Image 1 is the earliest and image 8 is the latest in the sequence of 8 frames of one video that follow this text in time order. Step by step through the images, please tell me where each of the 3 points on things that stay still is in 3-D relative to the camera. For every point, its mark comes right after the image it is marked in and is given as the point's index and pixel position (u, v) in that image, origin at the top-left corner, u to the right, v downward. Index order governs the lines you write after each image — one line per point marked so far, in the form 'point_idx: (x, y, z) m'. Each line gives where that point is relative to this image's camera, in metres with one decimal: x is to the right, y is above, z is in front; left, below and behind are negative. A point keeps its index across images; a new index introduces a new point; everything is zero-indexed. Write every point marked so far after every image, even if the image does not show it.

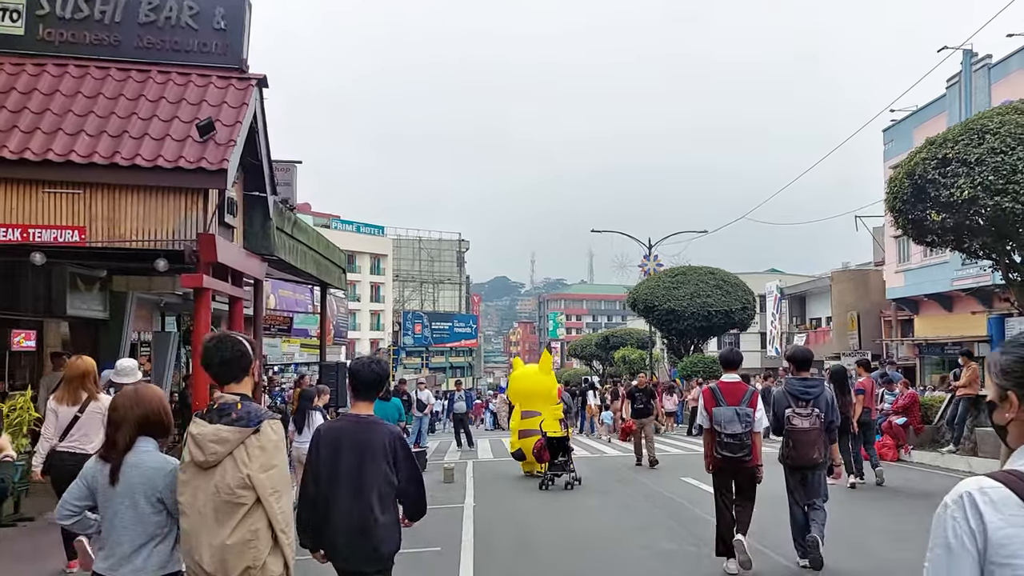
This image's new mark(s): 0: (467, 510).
0: (-0.6, -3.0, +11.7) m
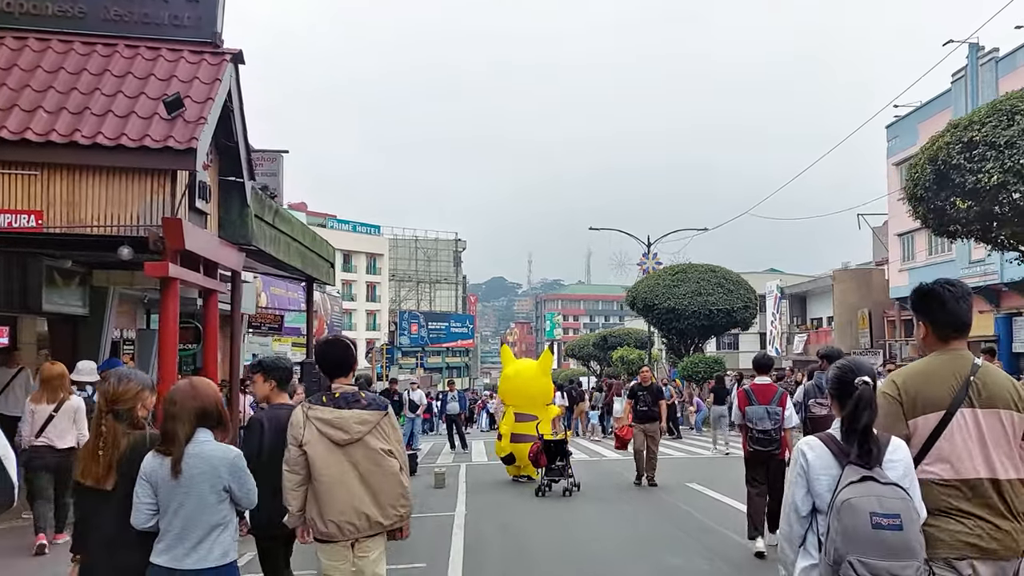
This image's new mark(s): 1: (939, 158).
0: (-0.7, -2.9, +10.9) m
1: (+7.8, +2.4, +15.7) m
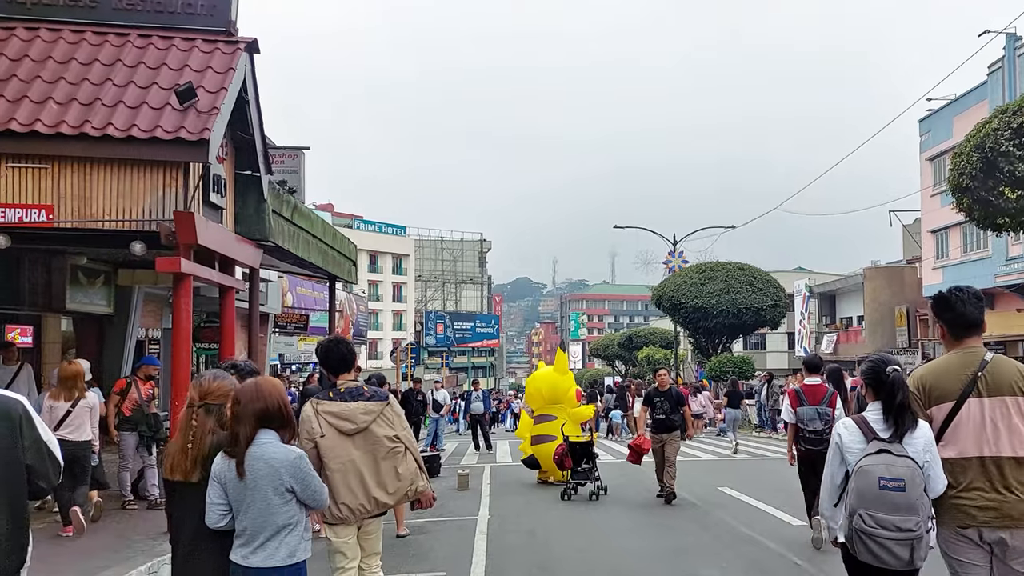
0: (-0.4, -2.9, +10.6) m
1: (+8.2, +2.4, +15.1) m
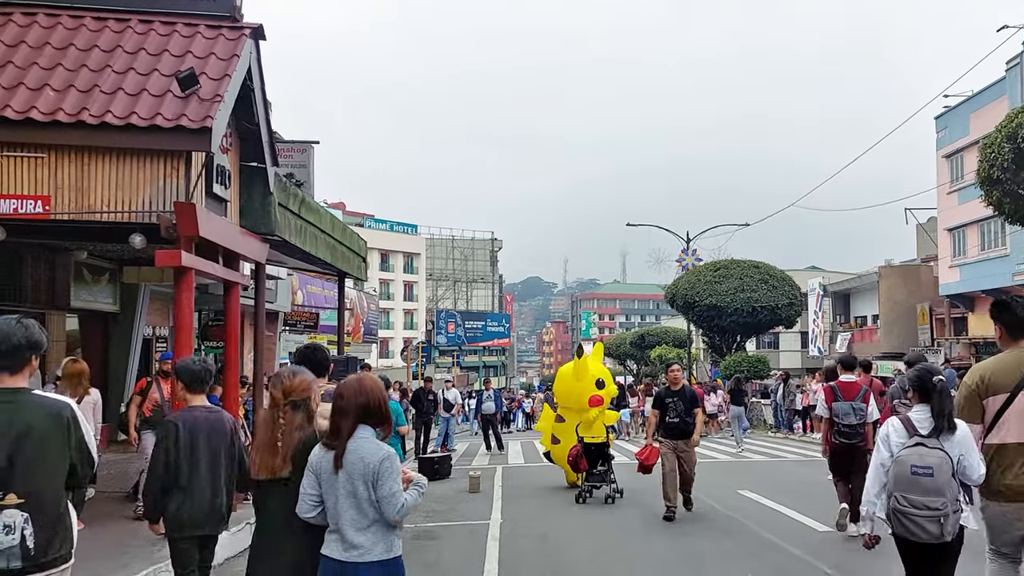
0: (-0.2, -2.8, +10.2) m
1: (+8.4, +2.5, +14.6) m
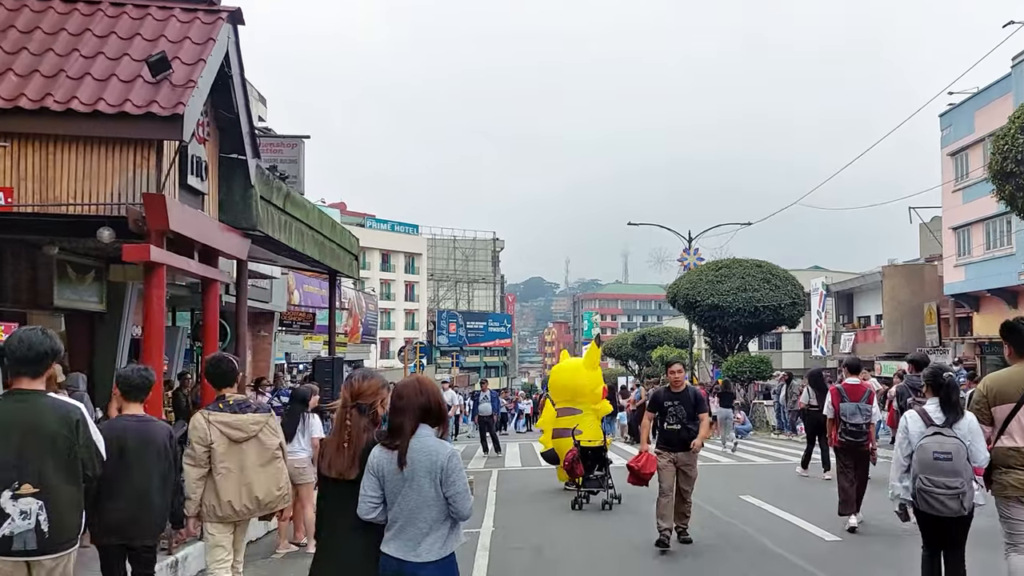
0: (-0.3, -2.8, +9.7) m
1: (+8.3, +2.5, +14.2) m
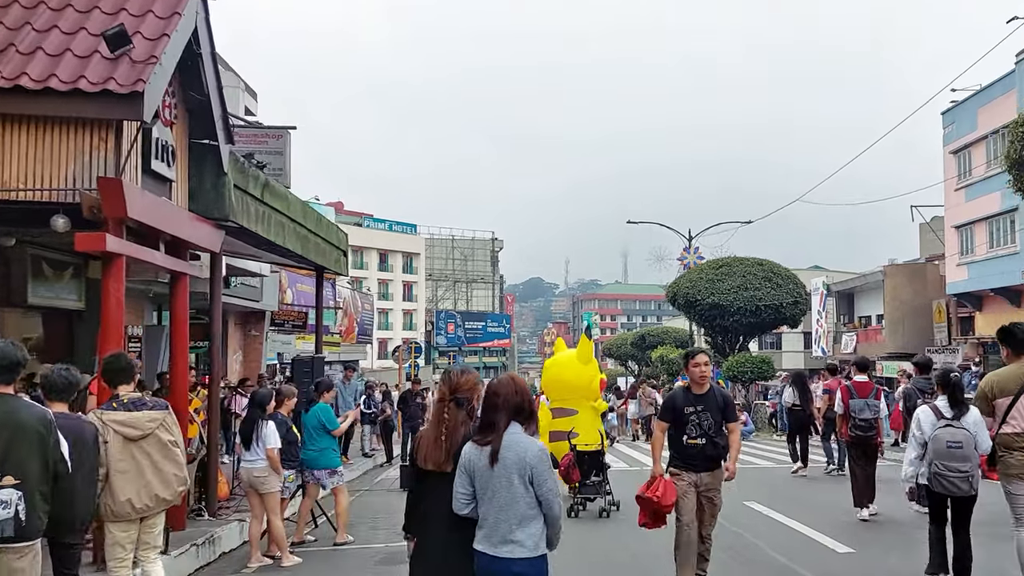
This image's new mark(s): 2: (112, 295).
0: (-0.4, -2.7, +9.1) m
1: (+8.2, +2.6, +13.6) m
2: (-3.4, -0.1, +7.3) m
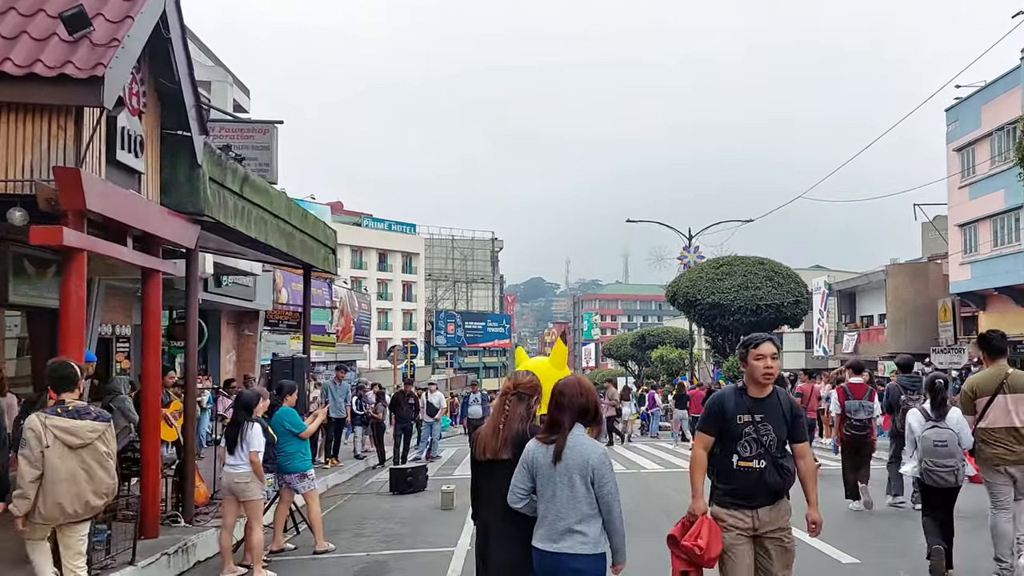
0: (-0.5, -2.7, +8.7) m
1: (+8.1, +2.6, +13.1) m
2: (-3.5, 0.0, +6.9) m
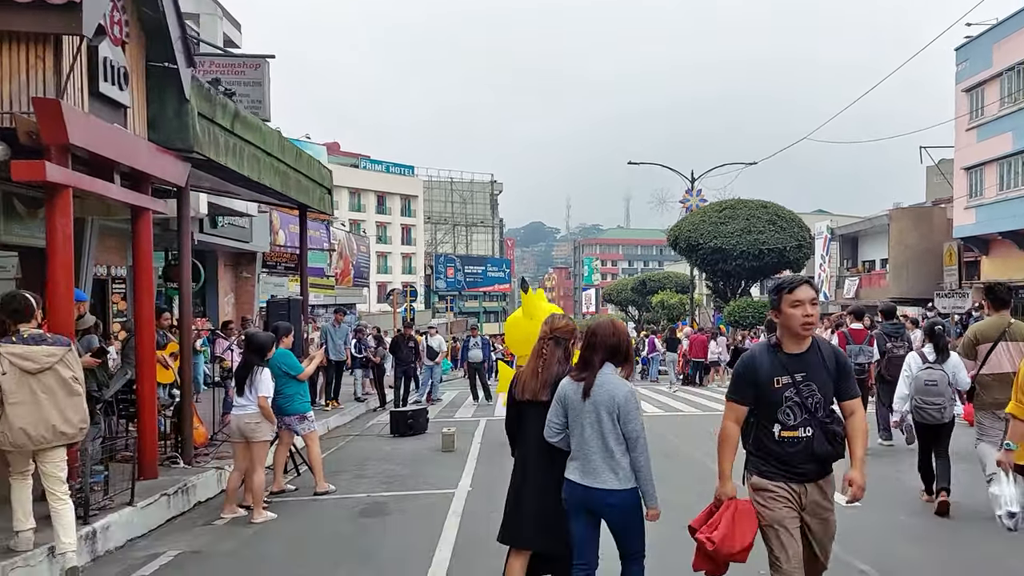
0: (-0.5, -2.1, +8.6) m
1: (+8.1, +3.5, +12.7) m
2: (-3.5, +0.4, +6.7) m
